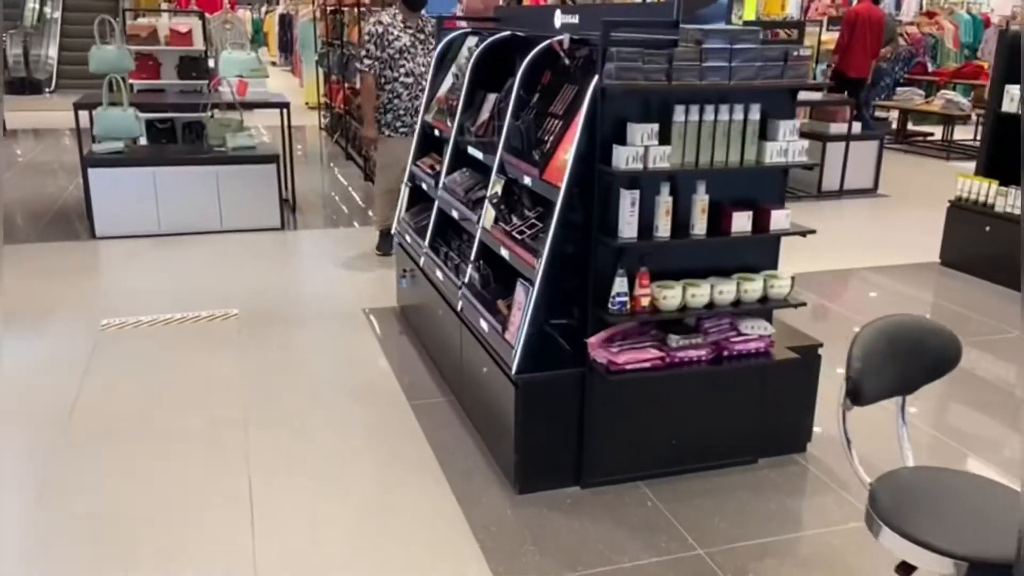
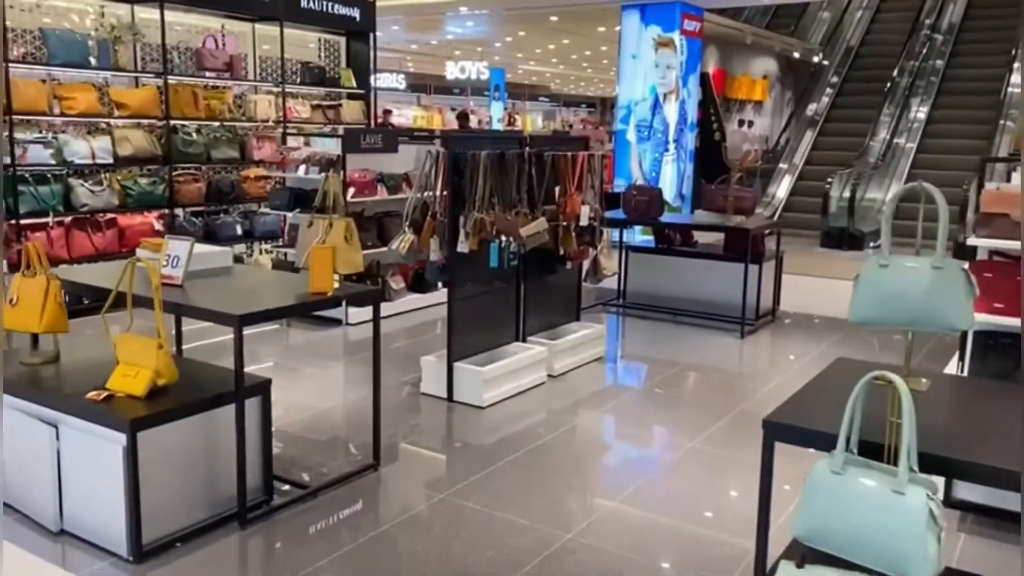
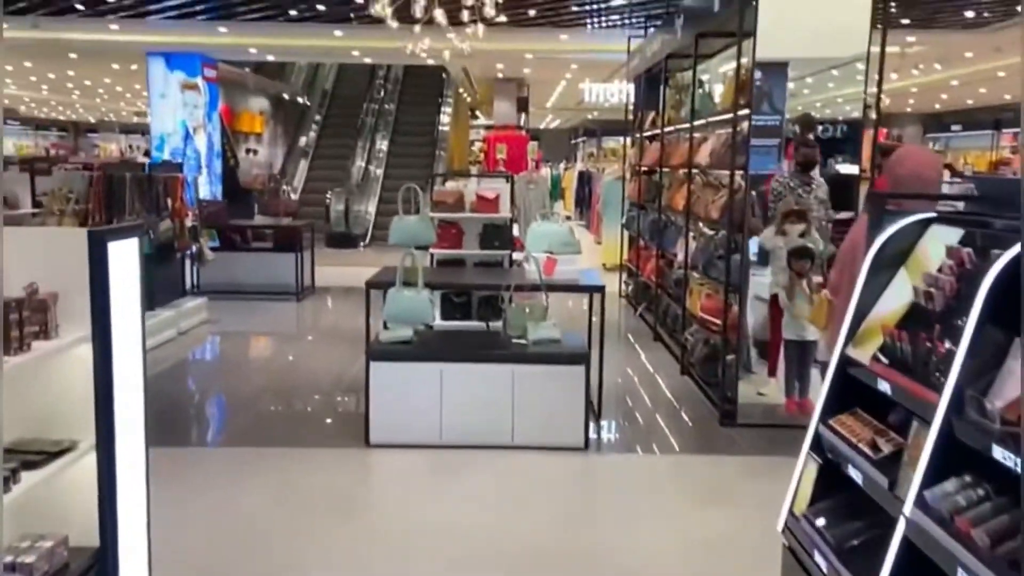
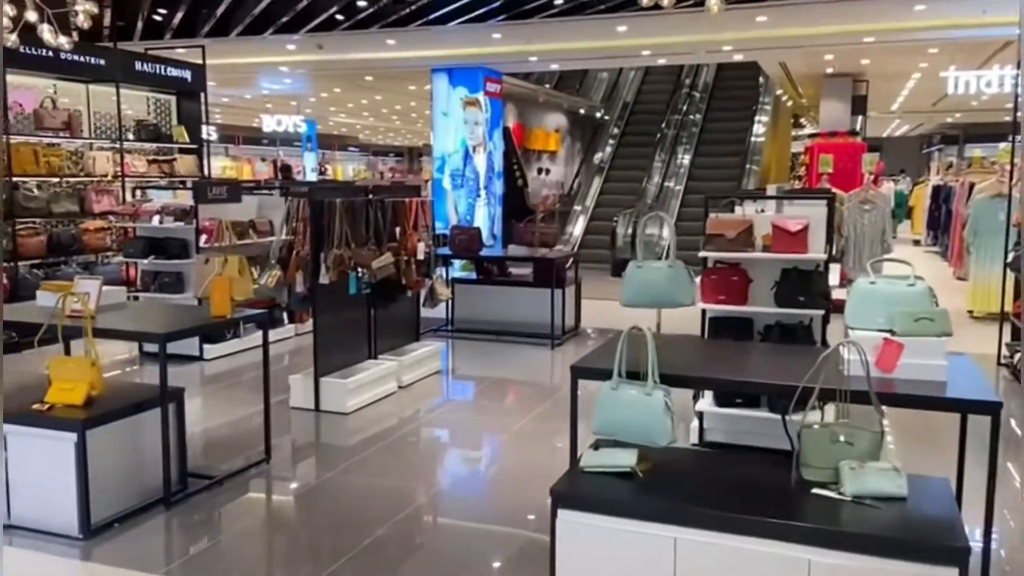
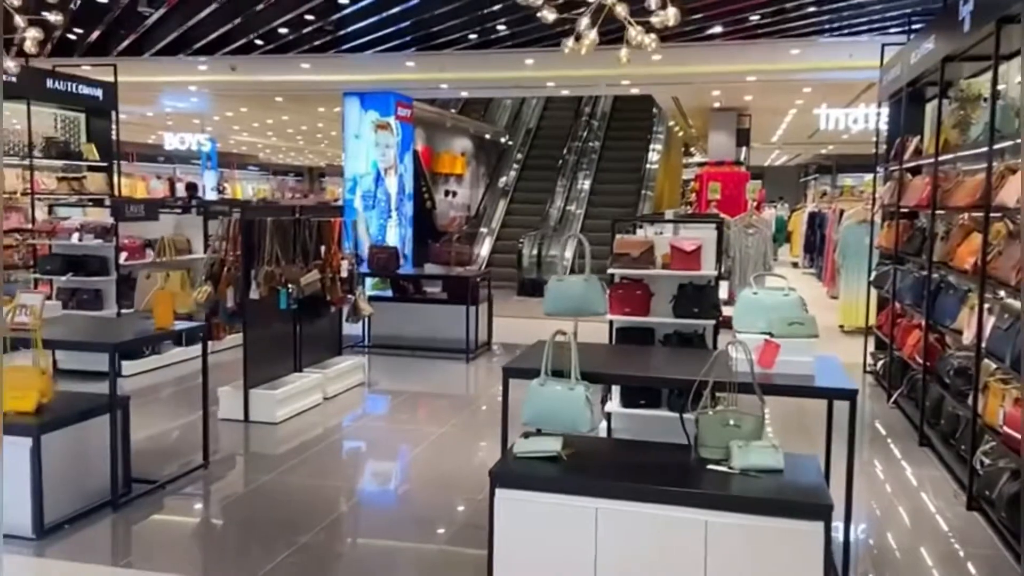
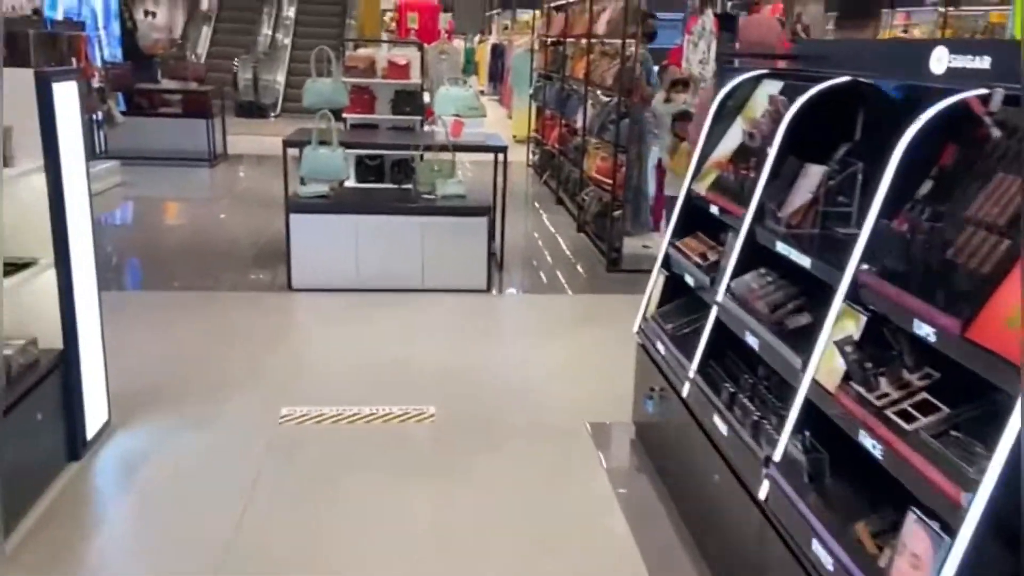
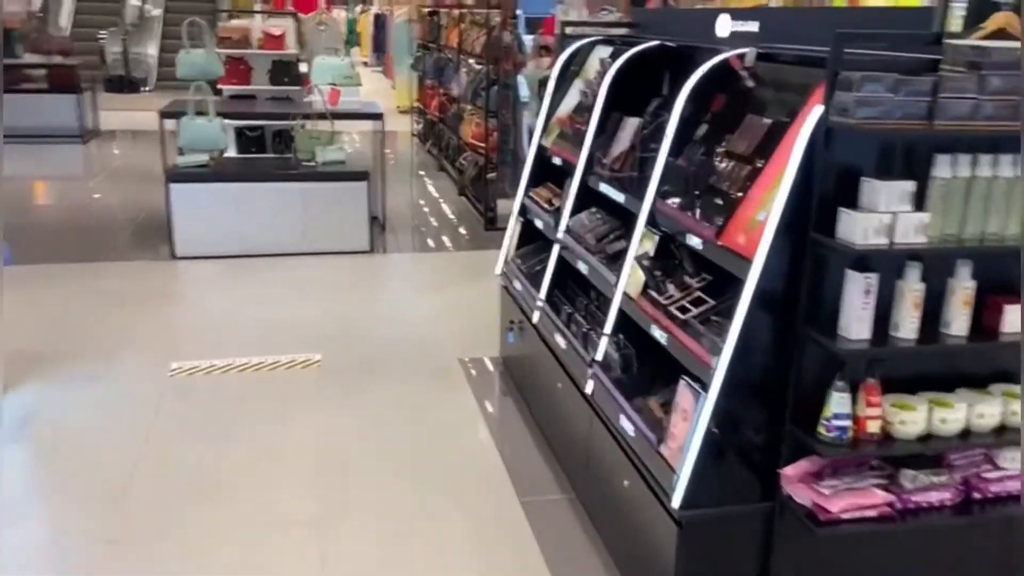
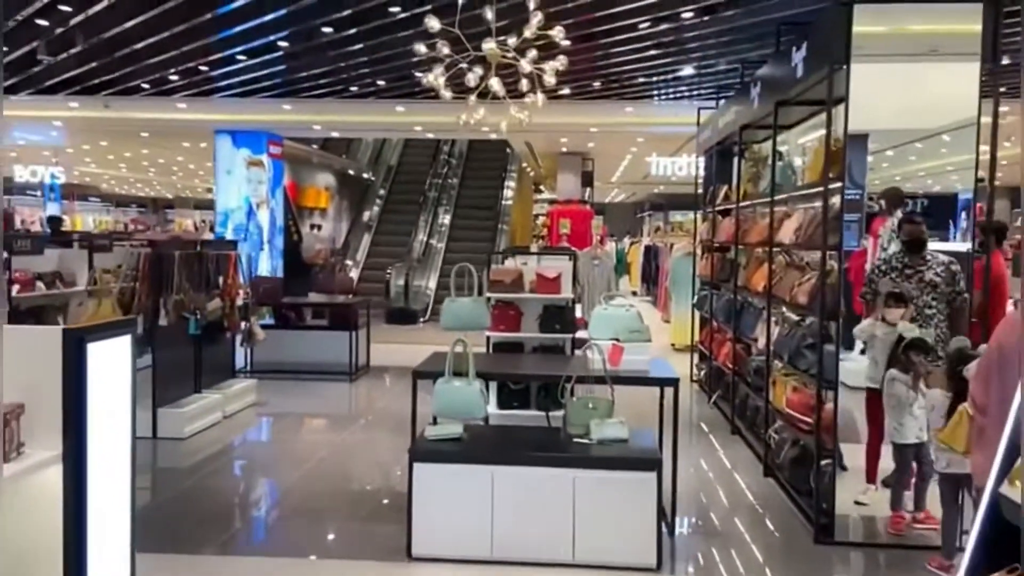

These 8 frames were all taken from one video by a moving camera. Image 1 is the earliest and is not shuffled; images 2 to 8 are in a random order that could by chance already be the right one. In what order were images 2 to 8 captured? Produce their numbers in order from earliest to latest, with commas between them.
7, 6, 3, 8, 5, 4, 2
